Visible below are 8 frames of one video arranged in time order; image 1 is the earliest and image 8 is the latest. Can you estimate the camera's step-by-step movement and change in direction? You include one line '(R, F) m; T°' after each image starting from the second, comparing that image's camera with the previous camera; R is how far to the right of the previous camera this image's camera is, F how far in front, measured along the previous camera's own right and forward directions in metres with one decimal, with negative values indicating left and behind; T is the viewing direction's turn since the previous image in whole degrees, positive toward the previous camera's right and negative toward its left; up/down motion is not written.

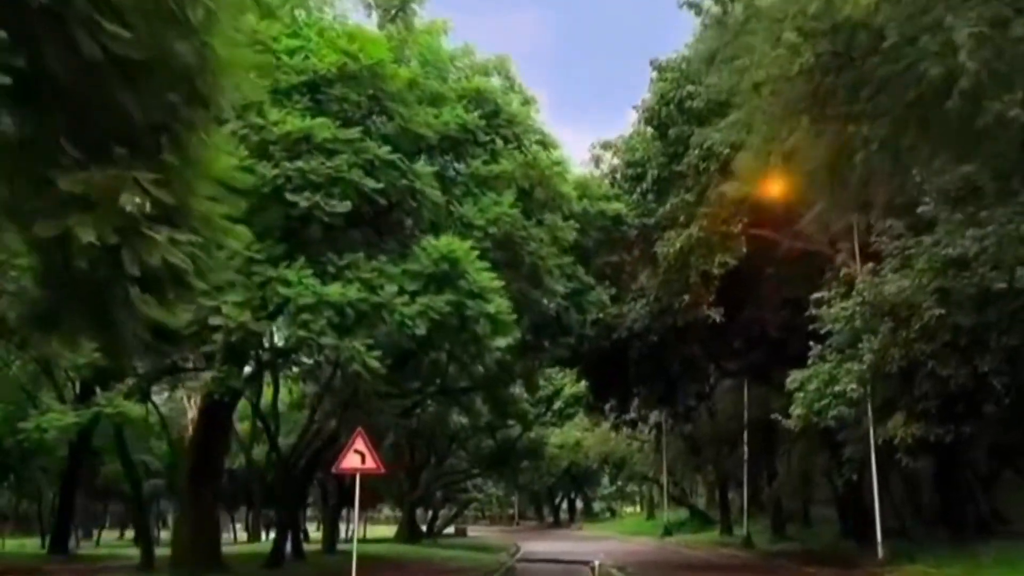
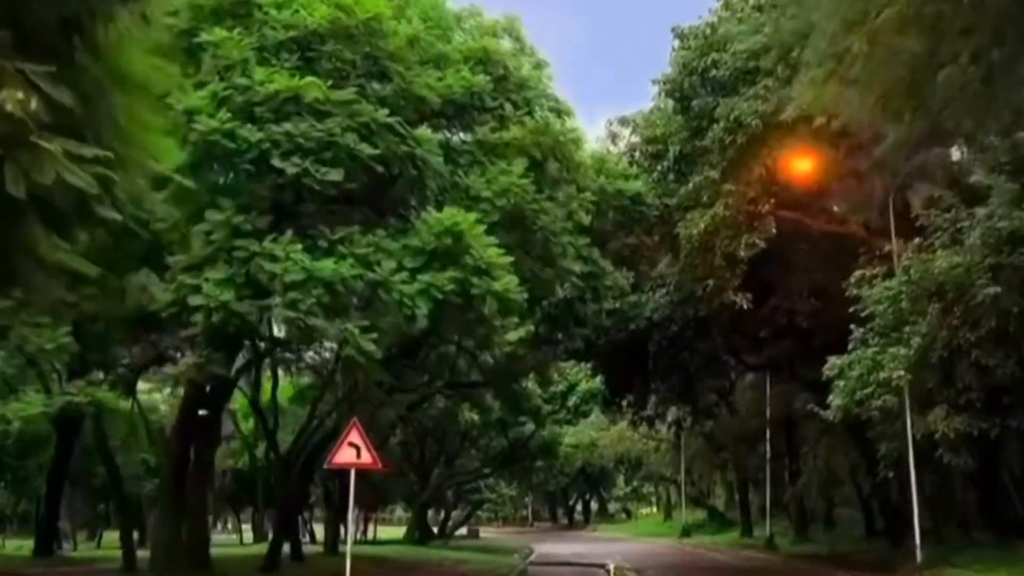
(0.0, +1.7) m; -1°
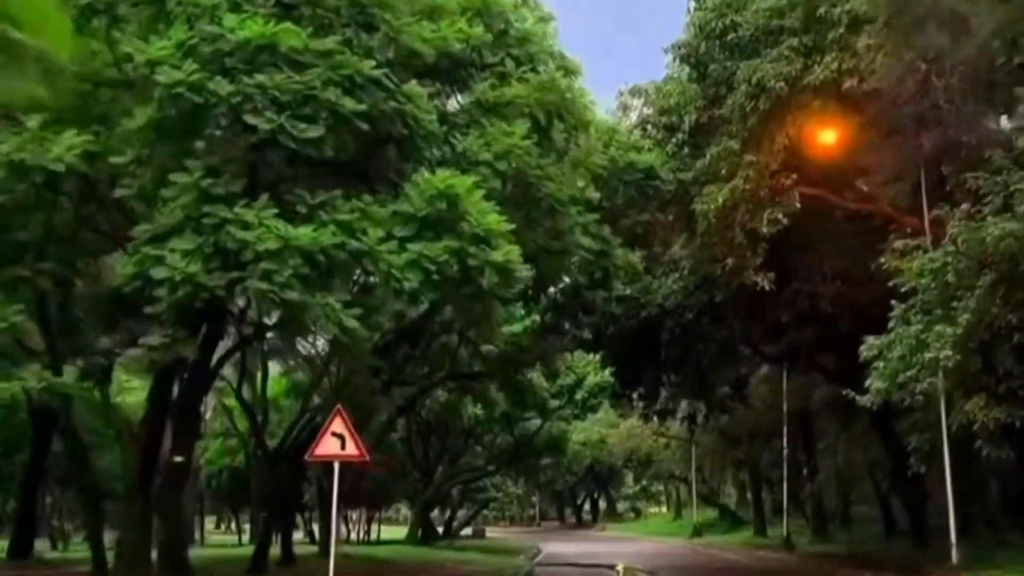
(+0.1, +1.7) m; 0°
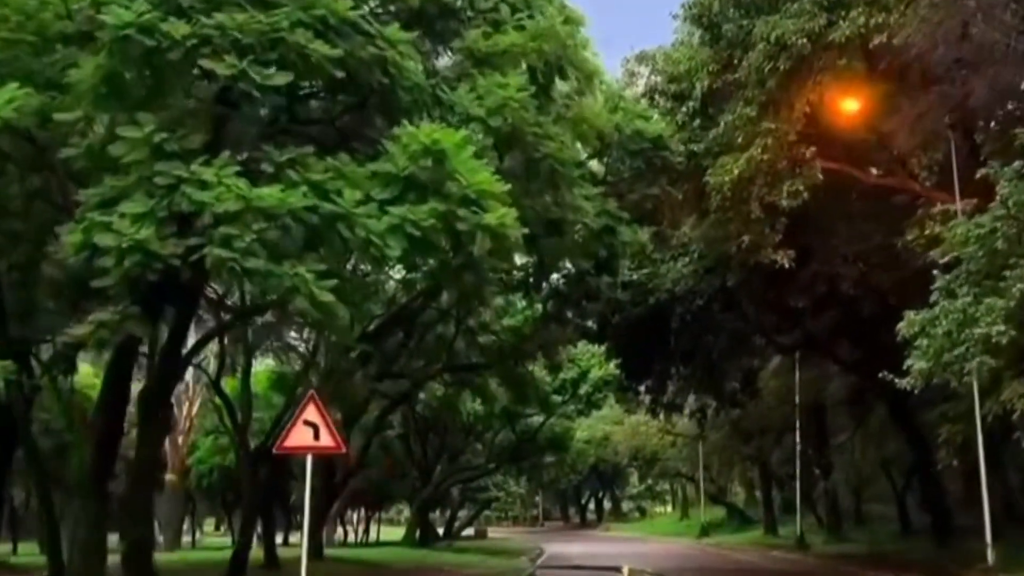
(+0.1, +1.7) m; 0°
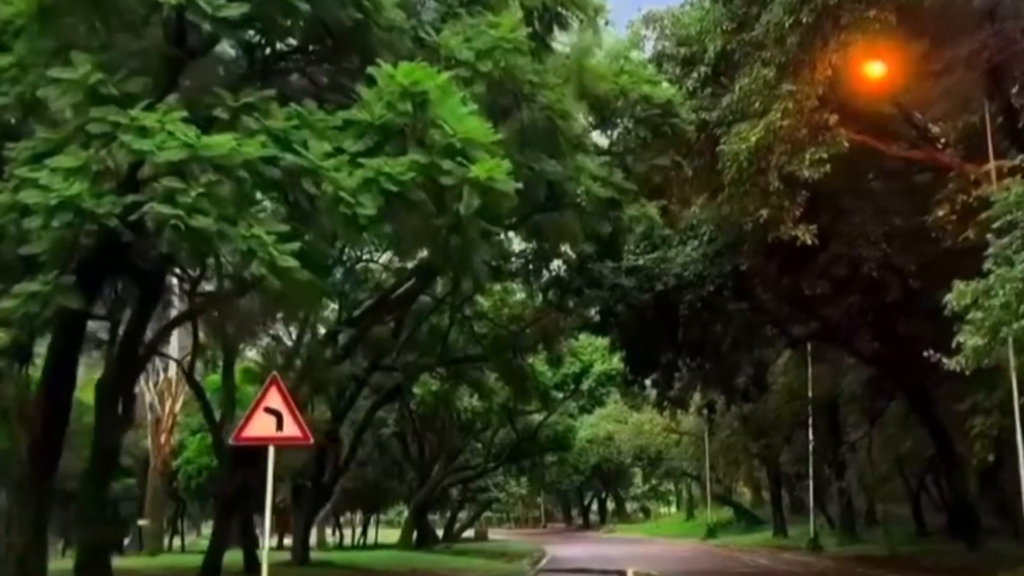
(+0.1, +1.7) m; 0°
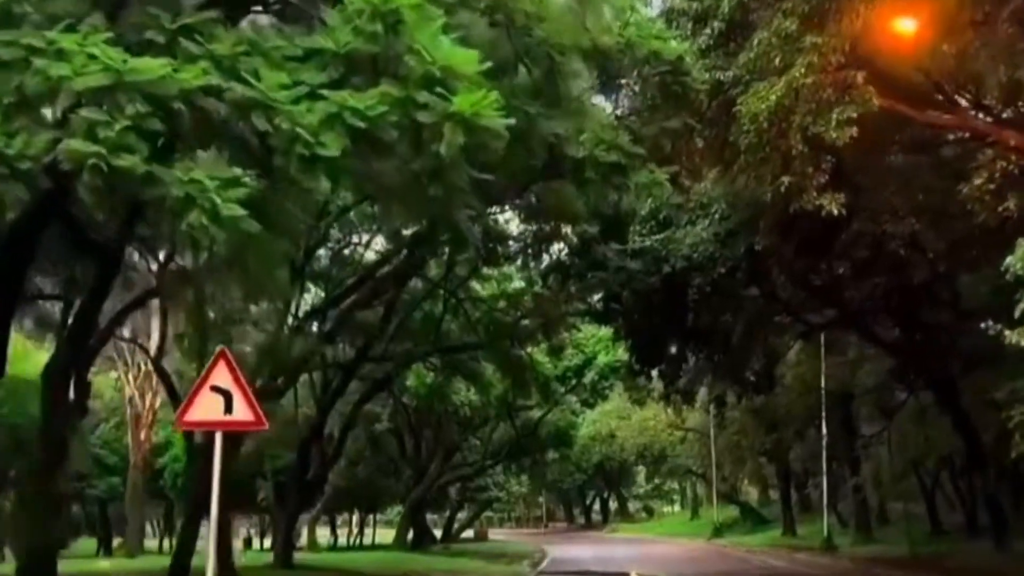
(+0.1, +1.7) m; 0°
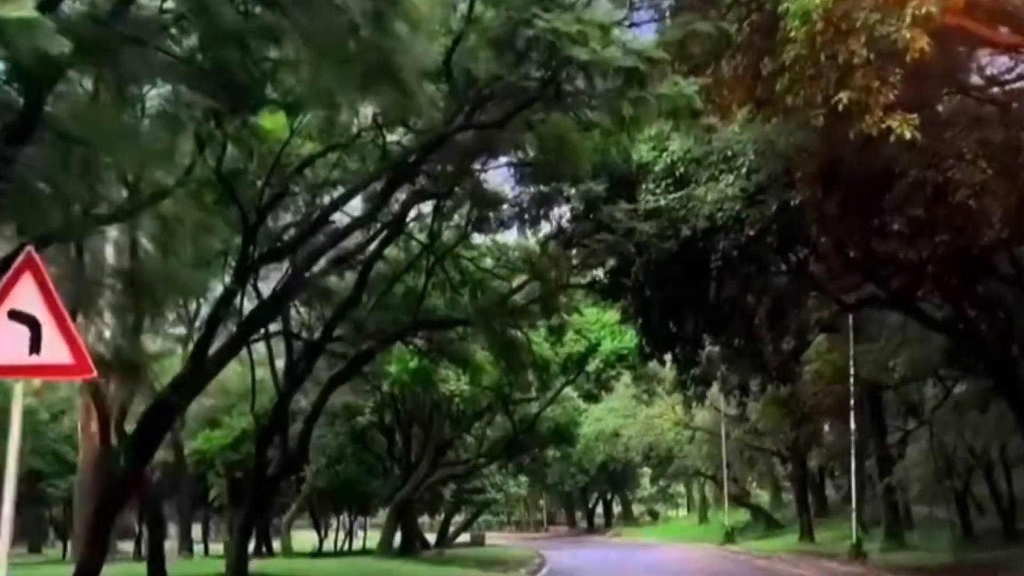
(+0.1, +3.4) m; 0°
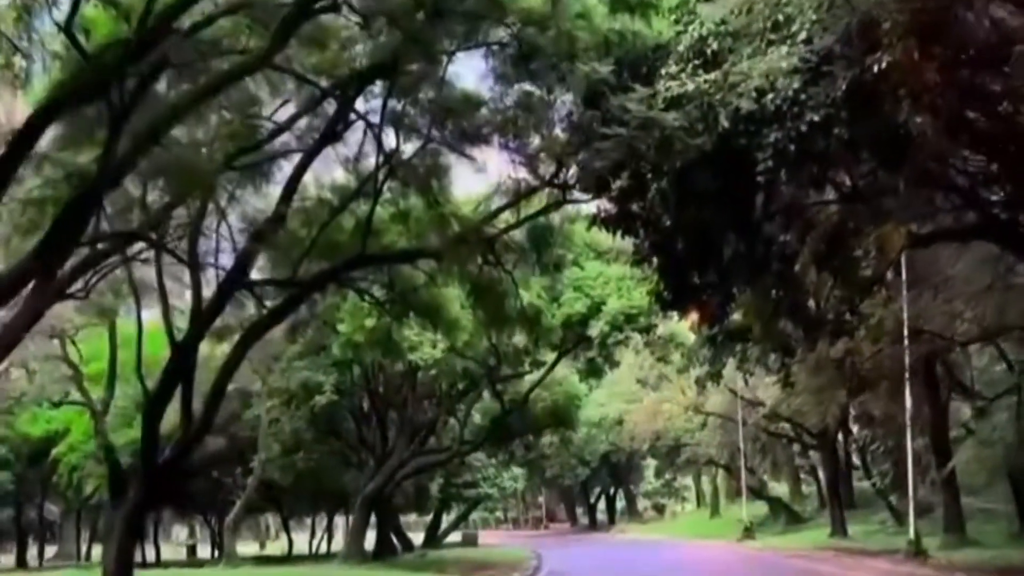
(+0.2, +5.4) m; 0°
